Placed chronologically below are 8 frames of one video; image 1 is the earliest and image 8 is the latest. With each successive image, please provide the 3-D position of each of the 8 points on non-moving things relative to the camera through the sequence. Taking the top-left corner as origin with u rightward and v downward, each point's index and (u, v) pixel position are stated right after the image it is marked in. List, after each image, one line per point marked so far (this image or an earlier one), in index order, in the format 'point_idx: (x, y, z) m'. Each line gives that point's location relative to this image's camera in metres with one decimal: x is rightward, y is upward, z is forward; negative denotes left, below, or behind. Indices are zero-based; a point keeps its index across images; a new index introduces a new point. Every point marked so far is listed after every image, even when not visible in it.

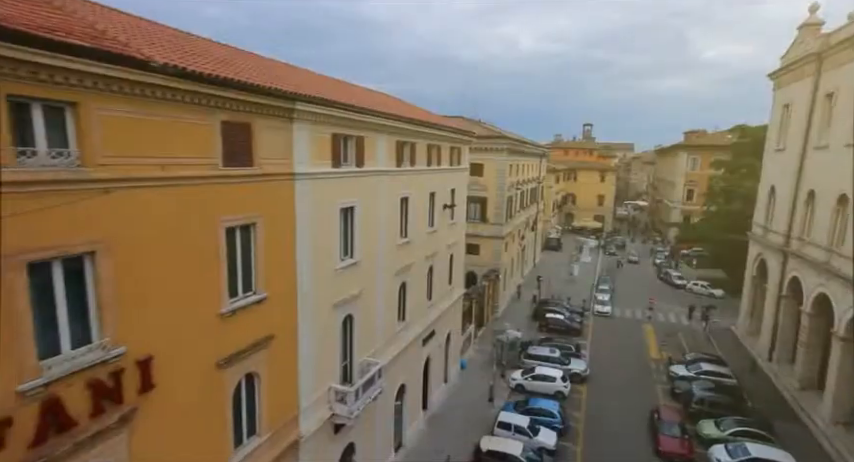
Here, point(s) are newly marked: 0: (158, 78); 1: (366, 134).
0: (-3.5, +1.9, +6.1) m
1: (-1.6, +2.5, +12.5) m
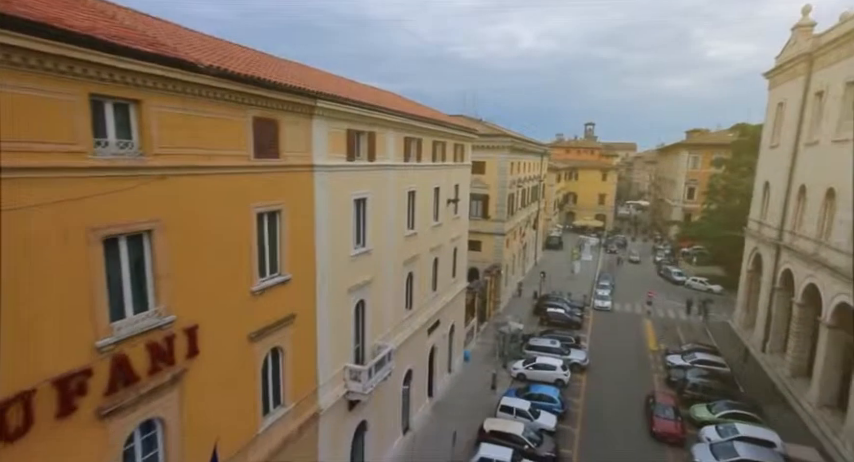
0: (-3.3, +2.2, +7.0) m
1: (-1.4, +2.8, +13.4) m
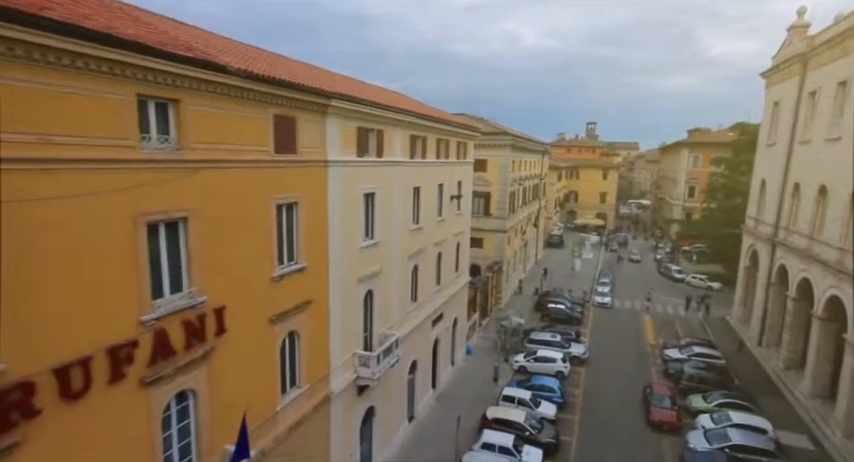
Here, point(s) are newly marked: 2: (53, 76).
0: (-3.1, +2.4, +7.7) m
1: (-1.2, +2.9, +14.0) m
2: (-4.1, +1.7, +5.2) m
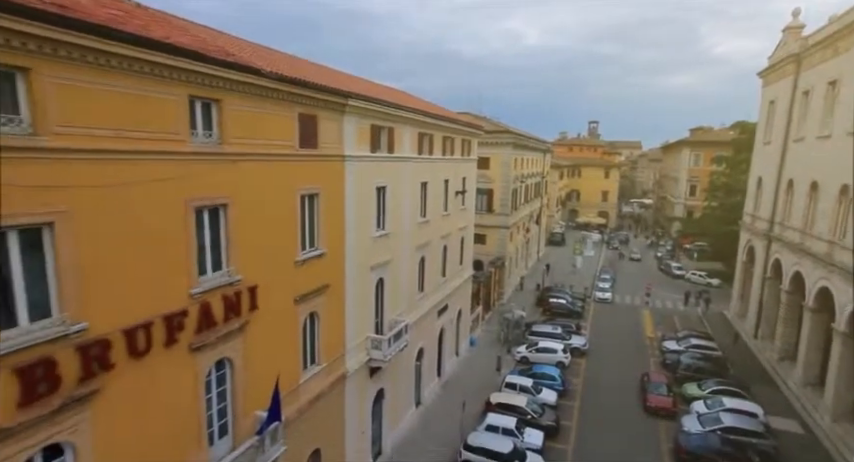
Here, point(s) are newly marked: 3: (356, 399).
0: (-2.9, +2.6, +8.6) m
1: (-1.0, +3.2, +14.9) m
2: (-3.9, +1.9, +6.1) m
3: (-2.0, -4.7, +13.7) m
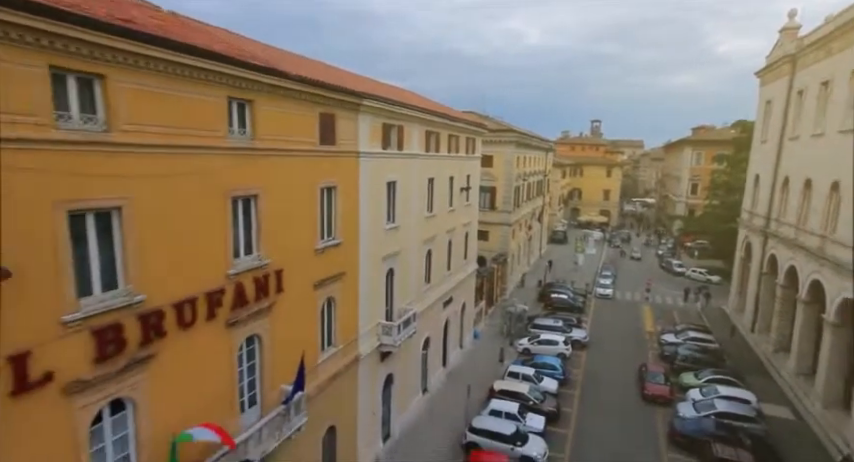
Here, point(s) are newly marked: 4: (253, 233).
0: (-2.7, +2.9, +9.4) m
1: (-0.7, +3.4, +15.7) m
2: (-3.6, +2.1, +7.0) m
3: (-1.8, -4.5, +14.6) m
4: (-3.3, 0.0, +9.1) m
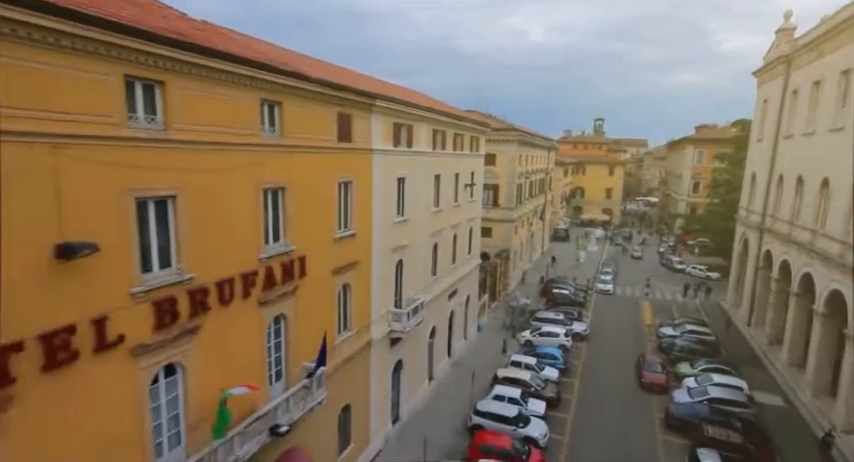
0: (-2.4, +3.1, +10.3) m
1: (-0.5, +3.7, +16.7) m
2: (-3.4, +2.3, +7.9) m
3: (-1.5, -4.3, +15.5) m
4: (-3.0, +0.2, +10.0) m
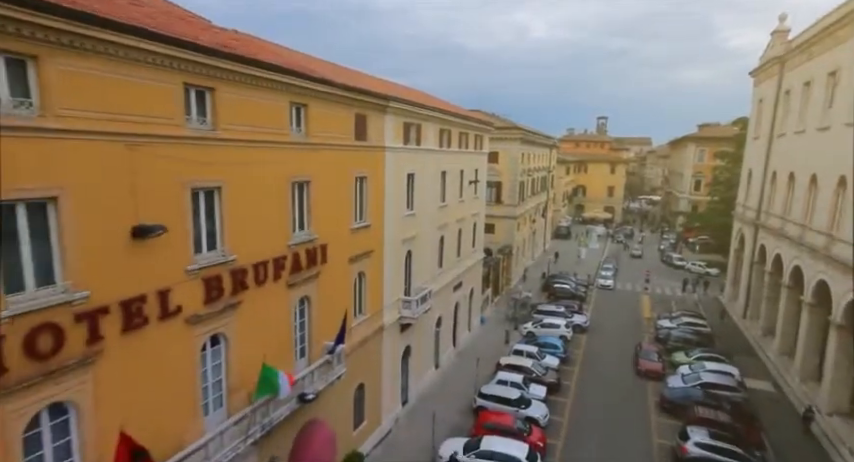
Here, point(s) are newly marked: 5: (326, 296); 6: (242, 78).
0: (-2.2, +3.3, +11.4) m
1: (-0.2, +3.9, +17.7) m
2: (-3.2, +2.6, +9.0) m
3: (-1.3, -4.0, +16.6) m
4: (-2.8, +0.4, +11.1) m
5: (-2.5, -1.6, +12.0) m
6: (-3.3, +2.7, +8.5) m
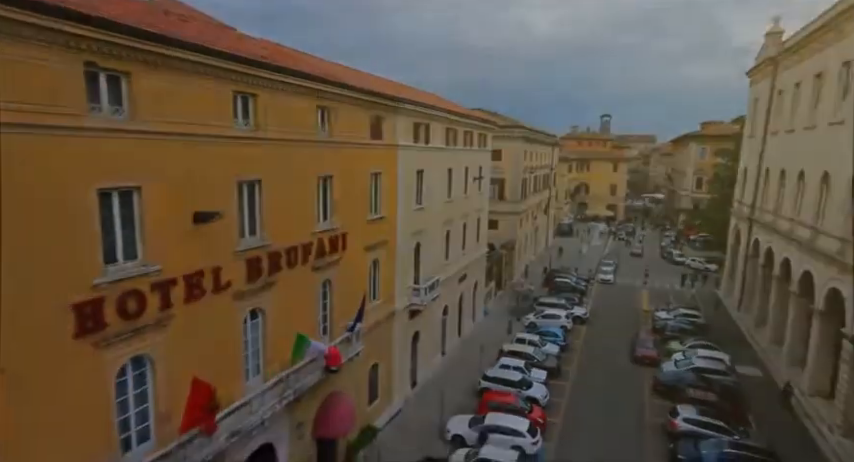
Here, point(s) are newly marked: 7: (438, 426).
0: (-1.9, +3.6, +12.6) m
1: (+0.1, +4.2, +18.9) m
2: (-2.9, +2.8, +10.2) m
3: (-1.0, -3.7, +17.8) m
4: (-2.5, +0.7, +12.3) m
5: (-2.2, -1.4, +13.3) m
6: (-3.0, +2.9, +9.8) m
7: (+0.4, -6.8, +17.0) m
